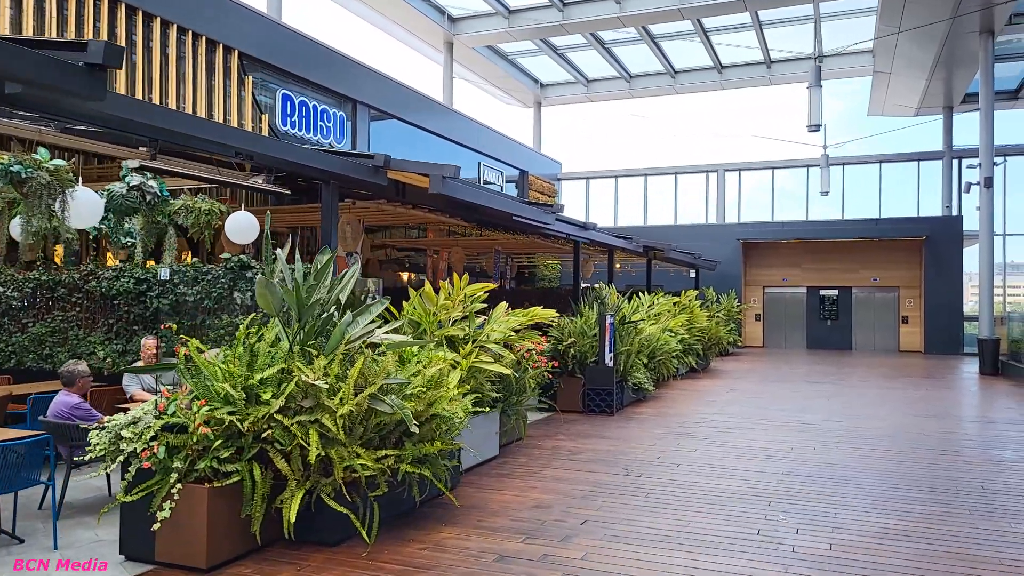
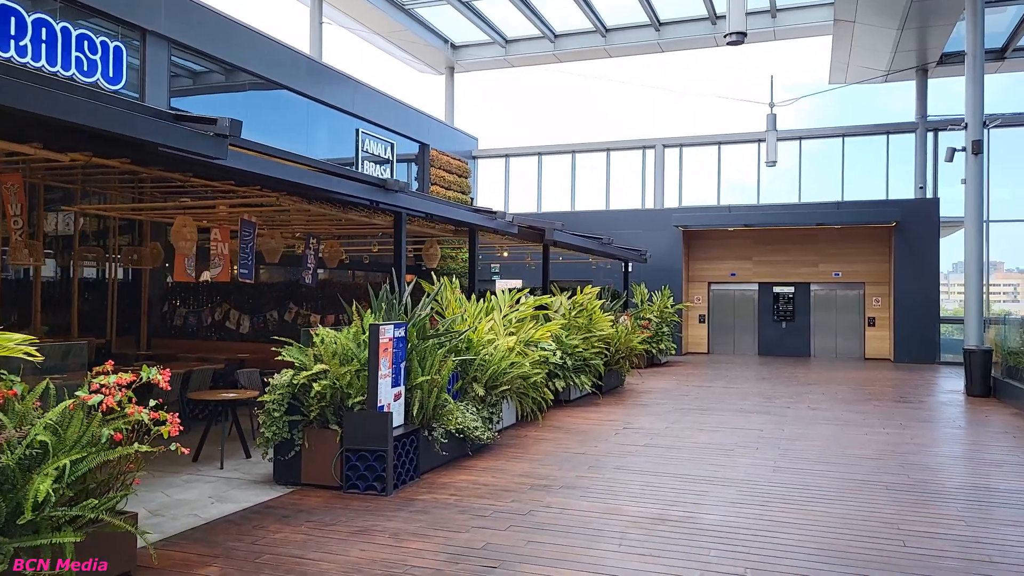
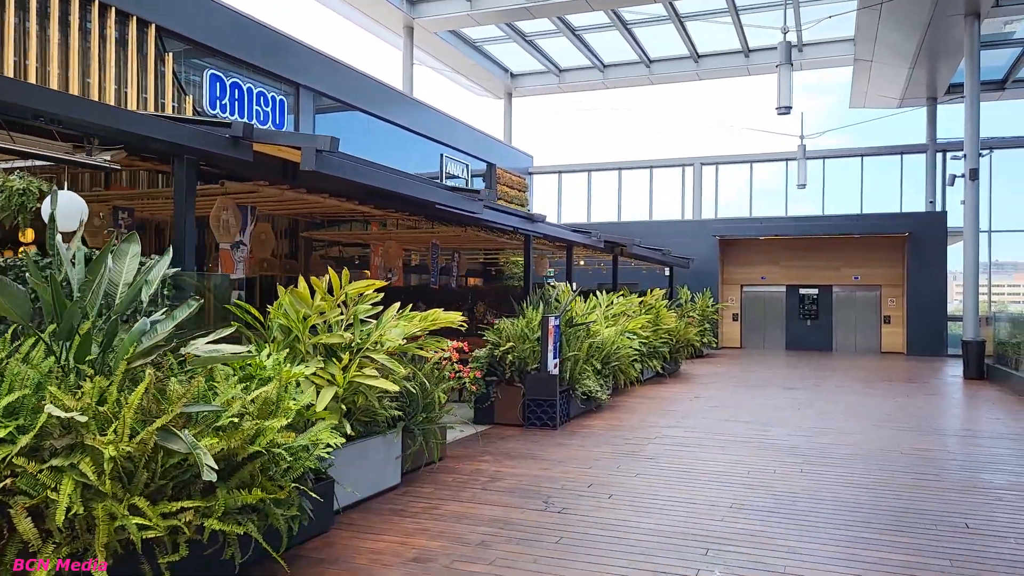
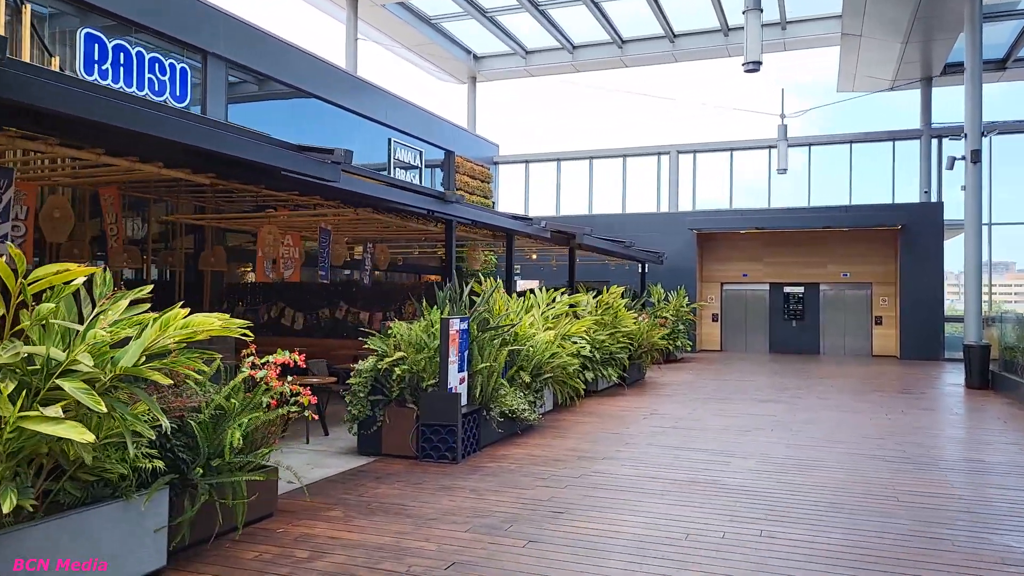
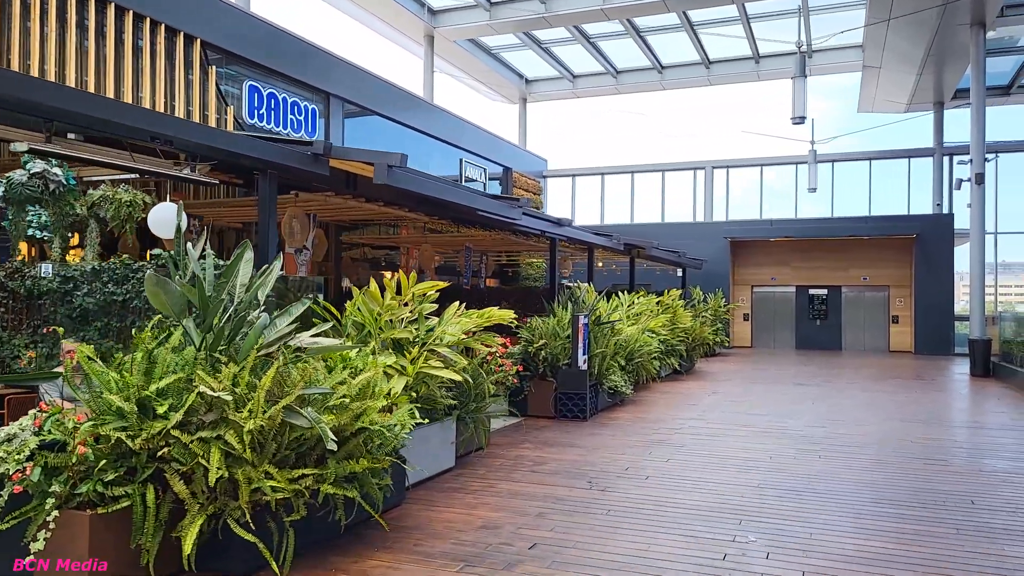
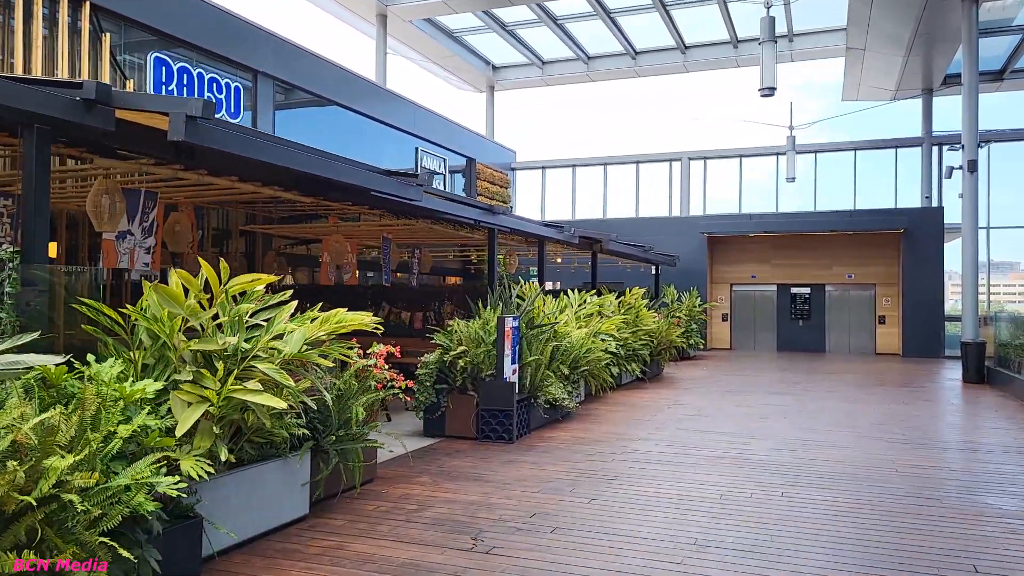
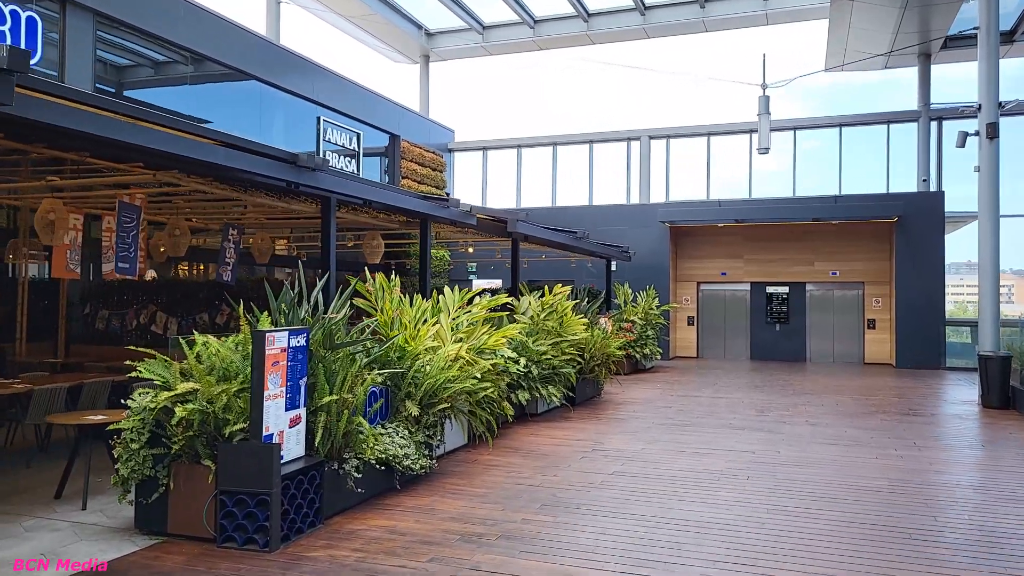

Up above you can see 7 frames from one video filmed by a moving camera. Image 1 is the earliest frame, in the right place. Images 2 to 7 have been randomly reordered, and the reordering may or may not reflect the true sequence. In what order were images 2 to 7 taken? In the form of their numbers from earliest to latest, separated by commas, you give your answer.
5, 3, 6, 4, 2, 7
